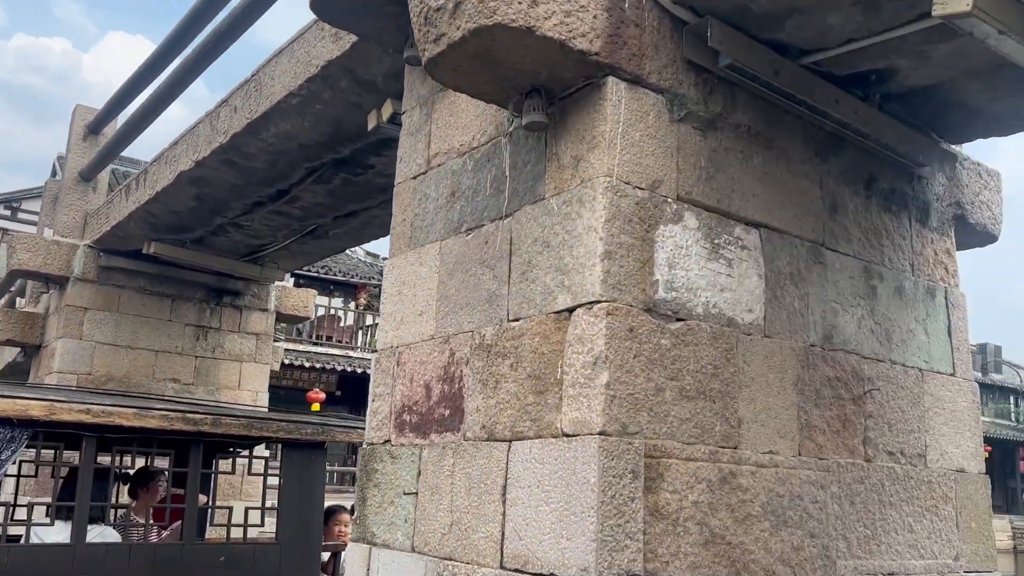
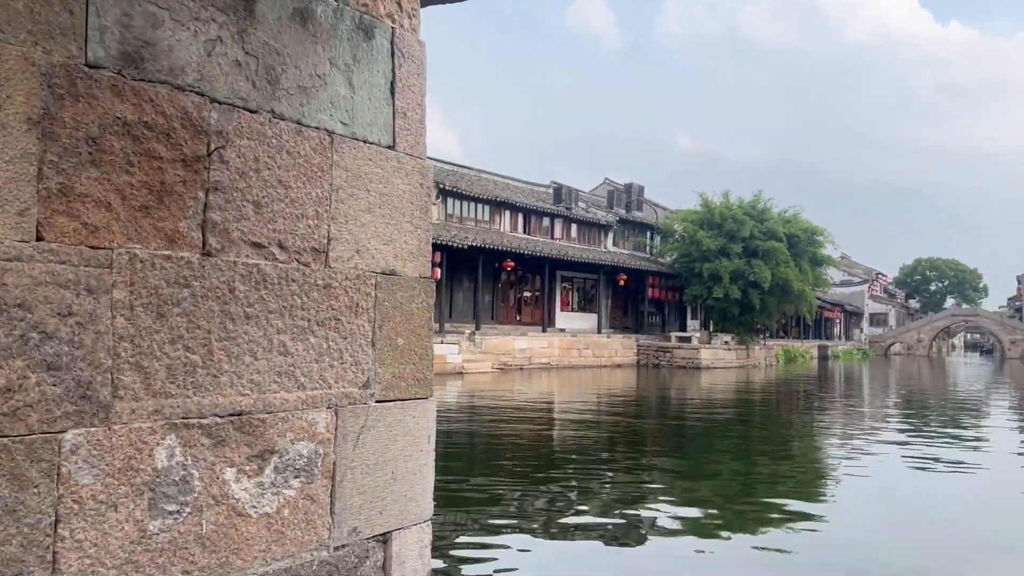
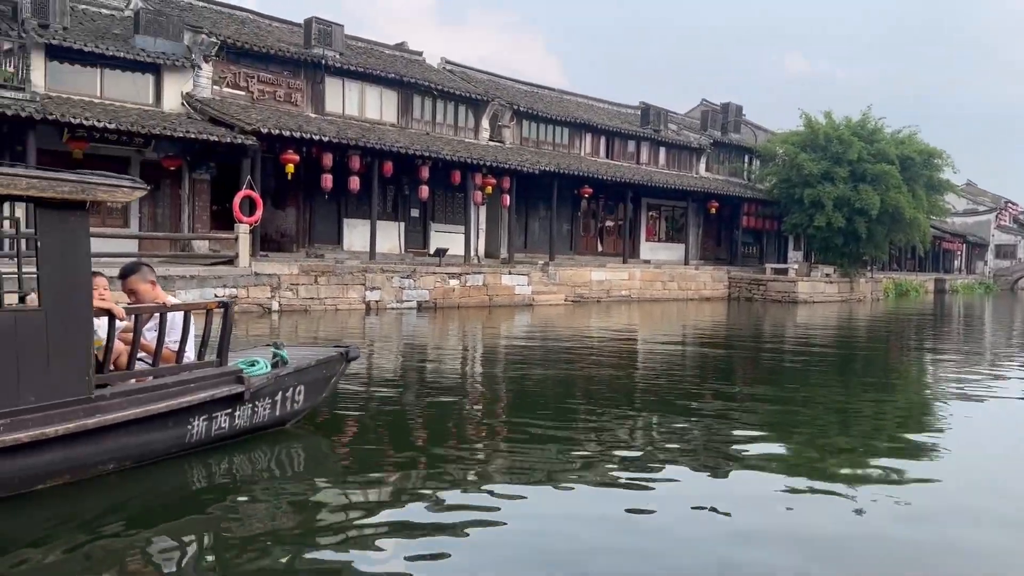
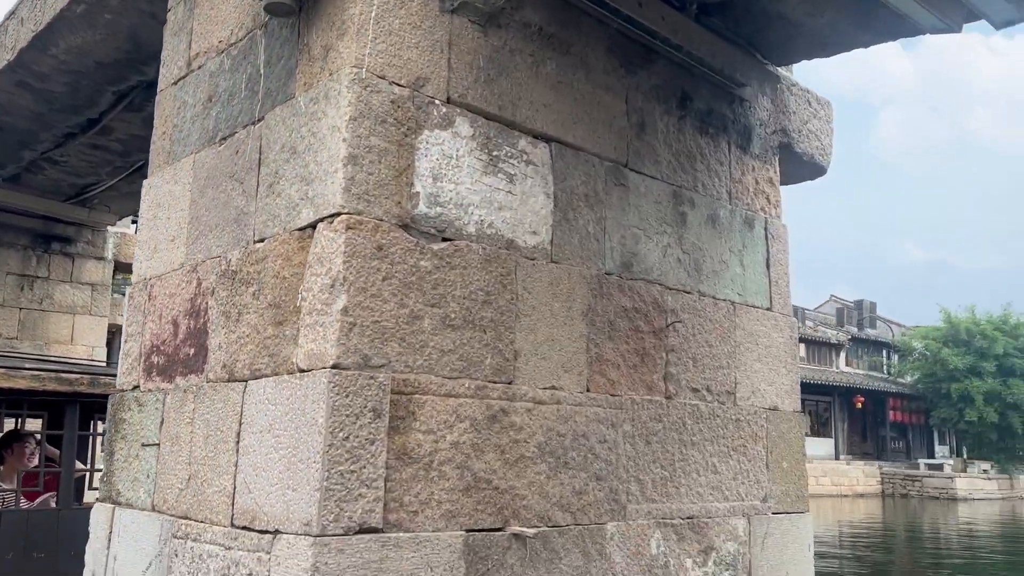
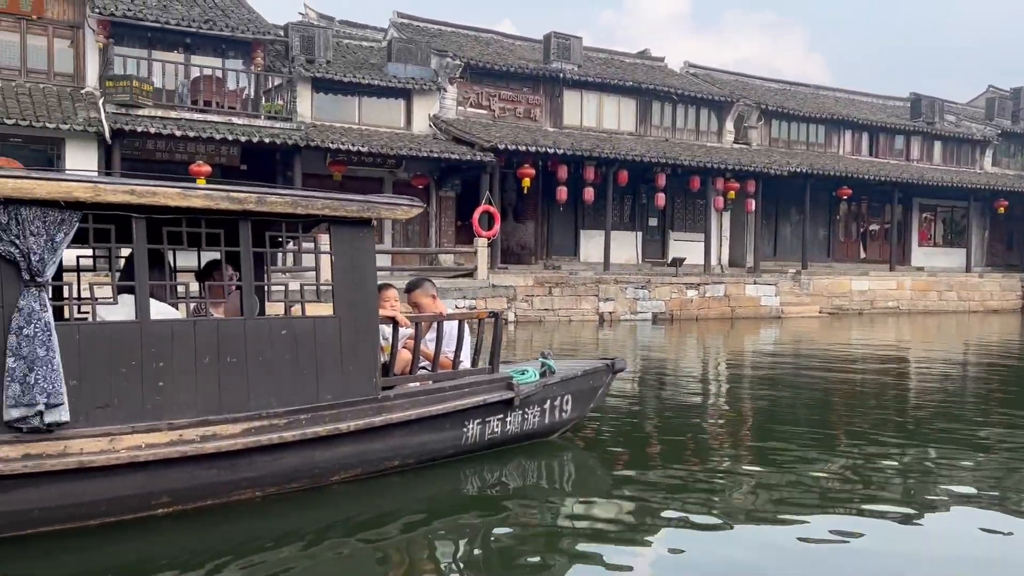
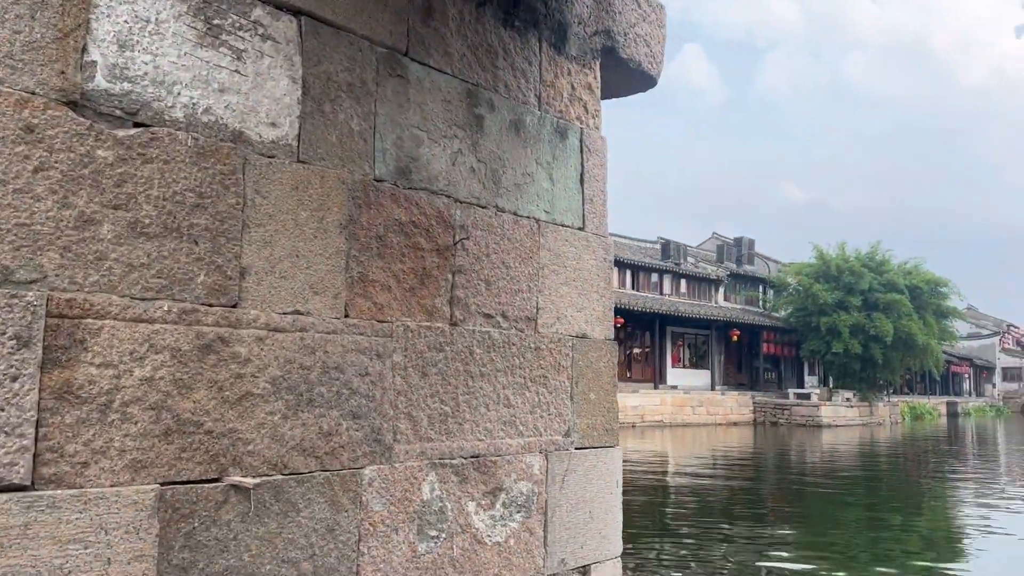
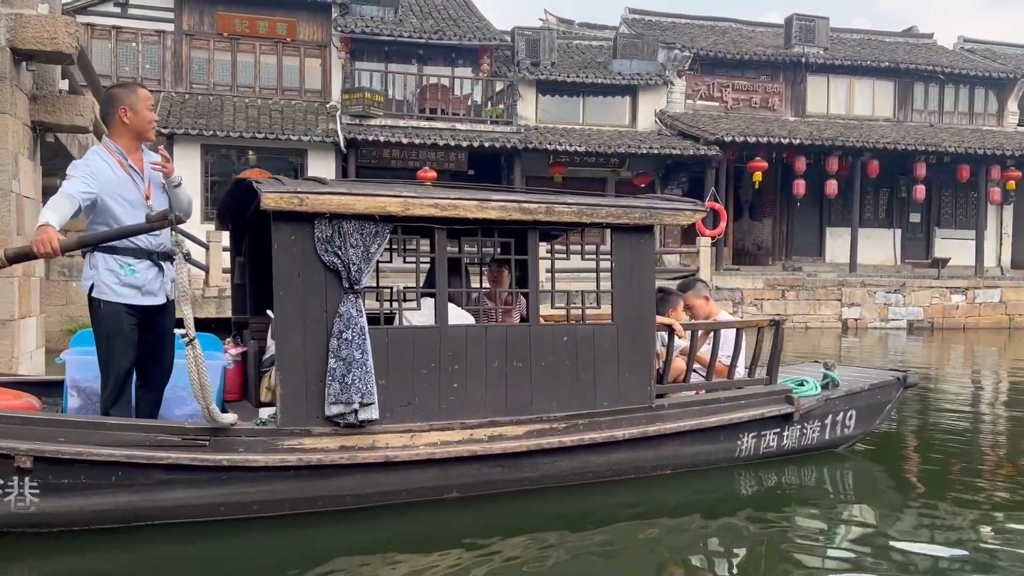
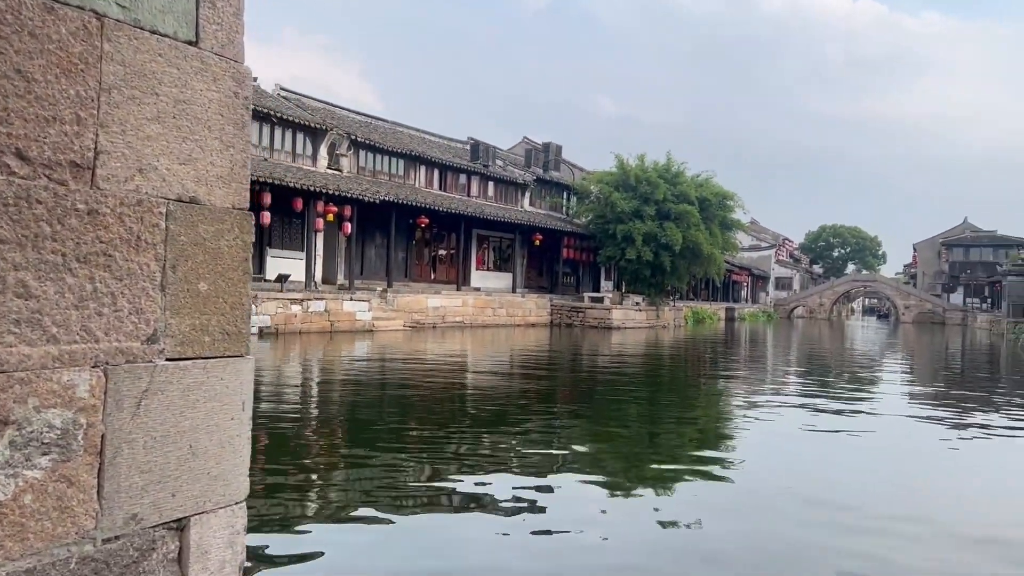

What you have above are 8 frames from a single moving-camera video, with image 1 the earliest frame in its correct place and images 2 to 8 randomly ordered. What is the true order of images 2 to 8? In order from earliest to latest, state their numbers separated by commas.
4, 6, 2, 8, 3, 5, 7
